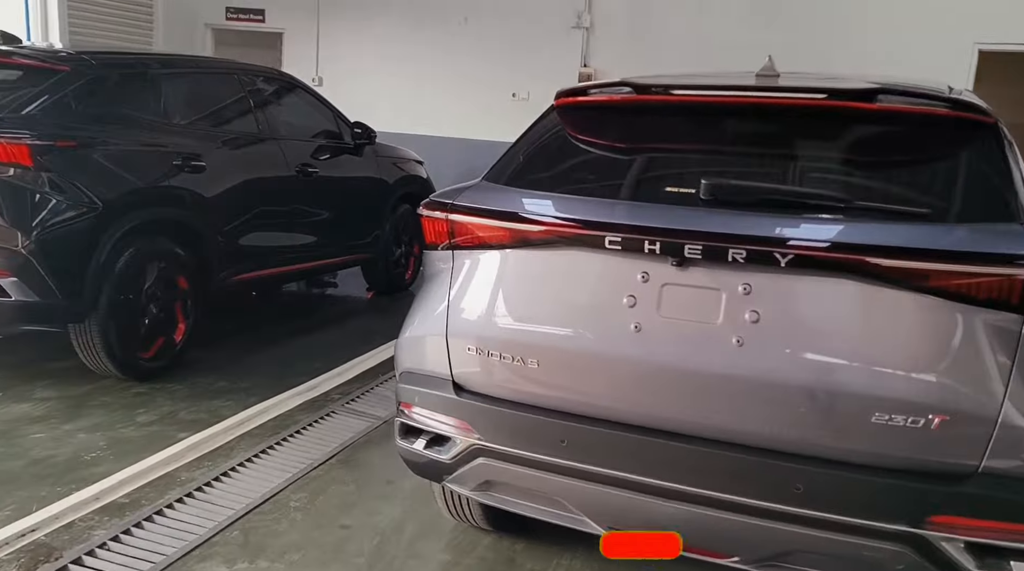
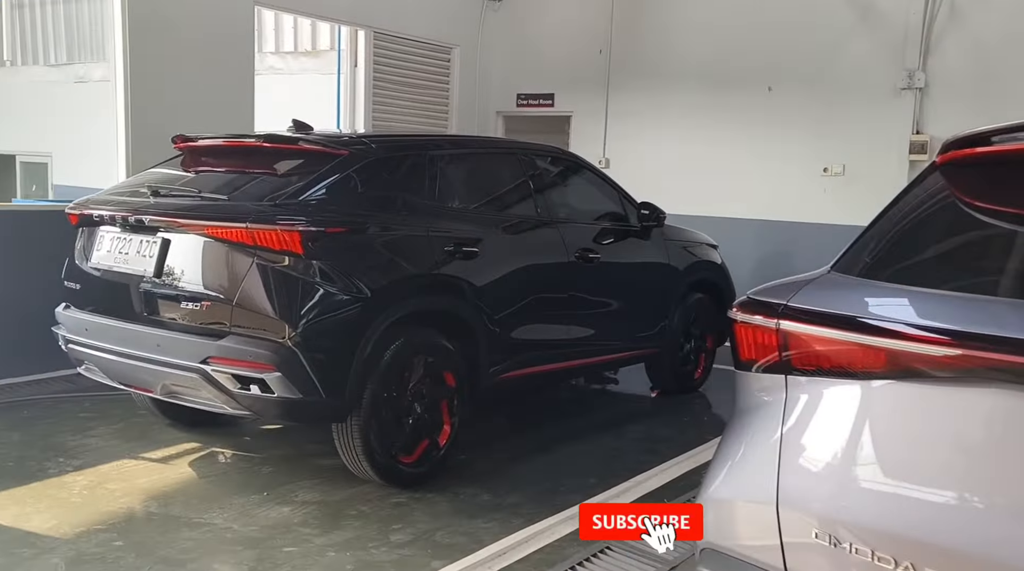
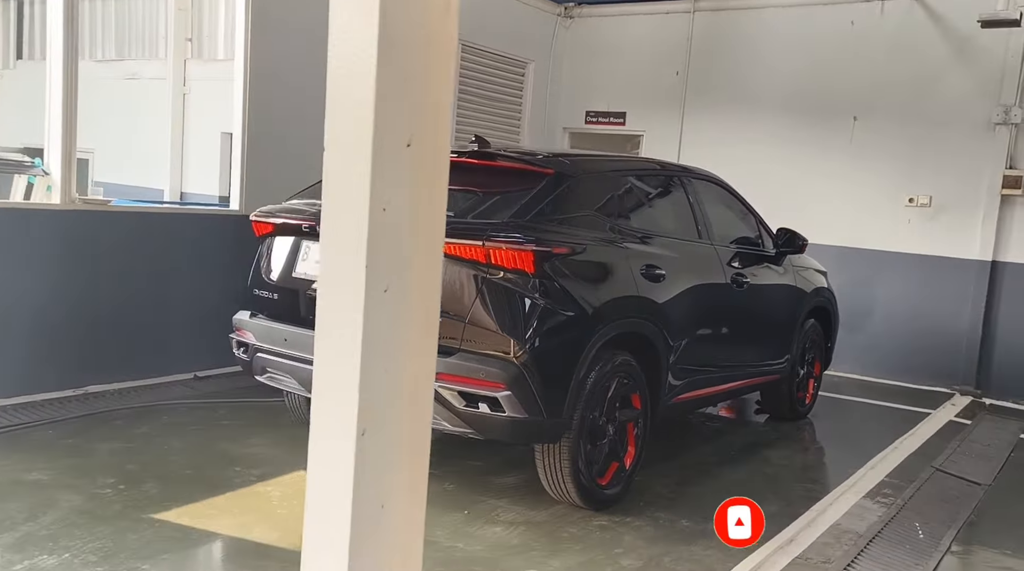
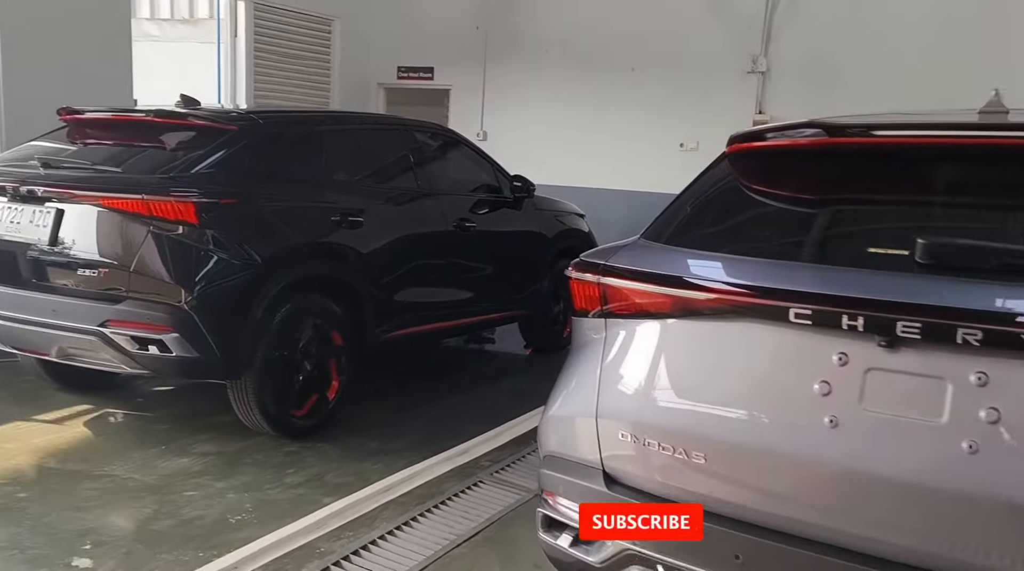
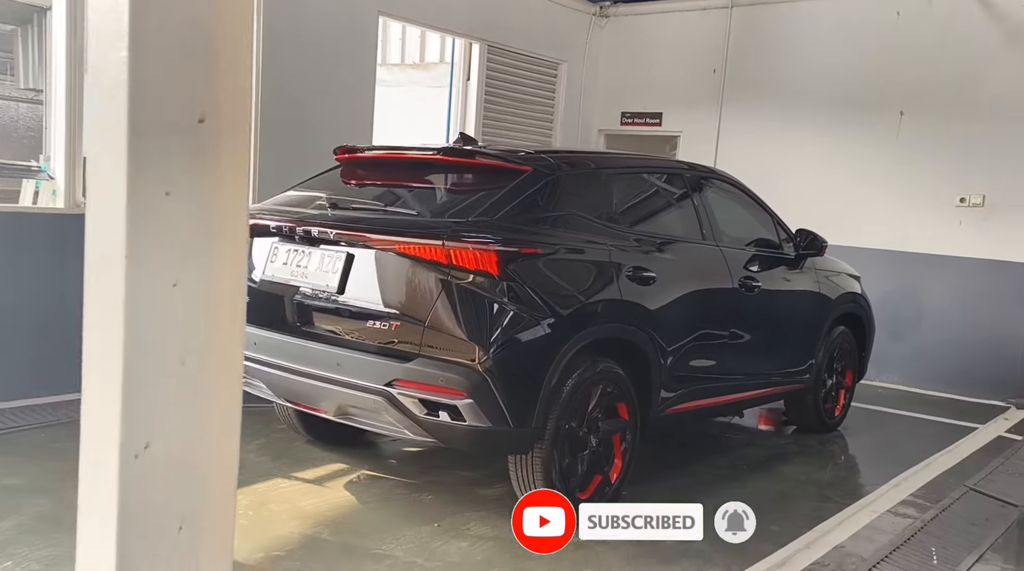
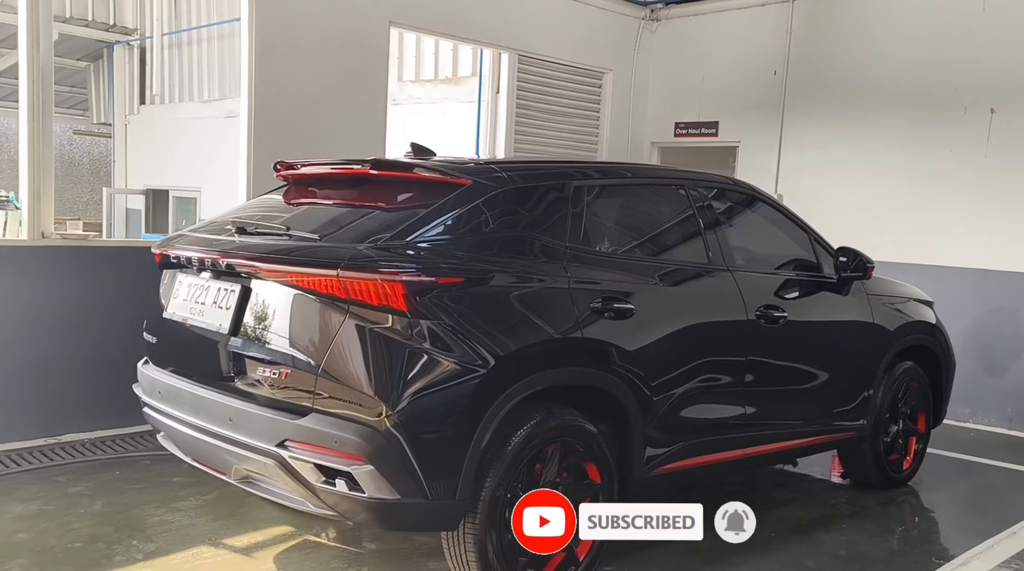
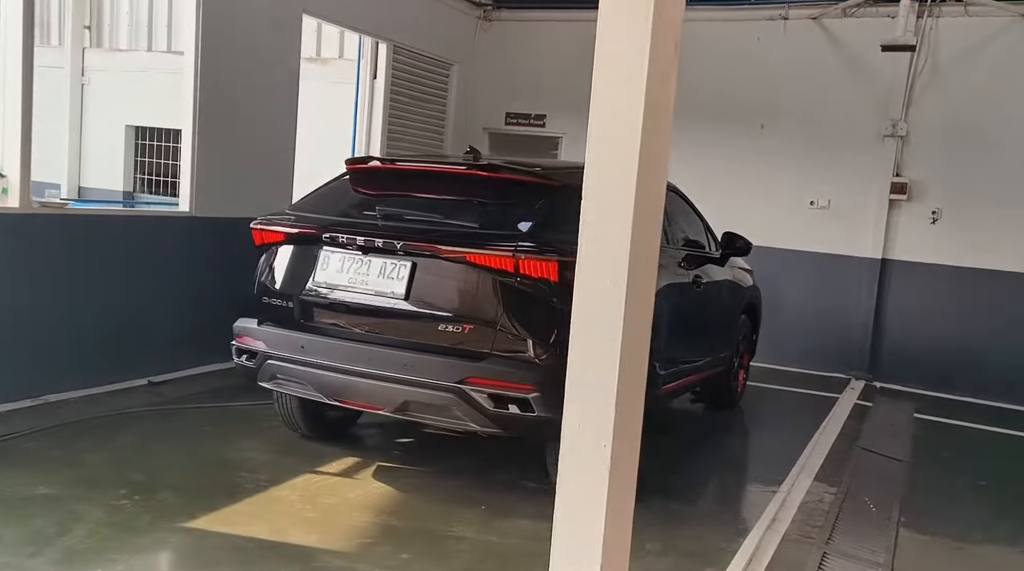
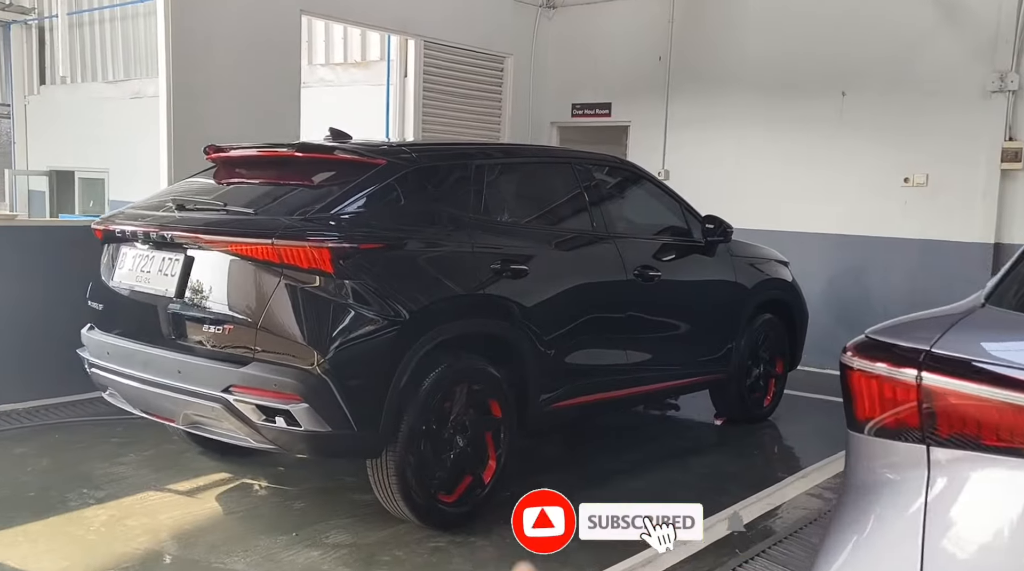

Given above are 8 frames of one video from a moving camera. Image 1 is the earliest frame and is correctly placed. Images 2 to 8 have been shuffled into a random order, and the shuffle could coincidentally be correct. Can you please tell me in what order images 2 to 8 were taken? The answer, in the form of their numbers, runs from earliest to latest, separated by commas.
4, 2, 8, 6, 5, 3, 7
